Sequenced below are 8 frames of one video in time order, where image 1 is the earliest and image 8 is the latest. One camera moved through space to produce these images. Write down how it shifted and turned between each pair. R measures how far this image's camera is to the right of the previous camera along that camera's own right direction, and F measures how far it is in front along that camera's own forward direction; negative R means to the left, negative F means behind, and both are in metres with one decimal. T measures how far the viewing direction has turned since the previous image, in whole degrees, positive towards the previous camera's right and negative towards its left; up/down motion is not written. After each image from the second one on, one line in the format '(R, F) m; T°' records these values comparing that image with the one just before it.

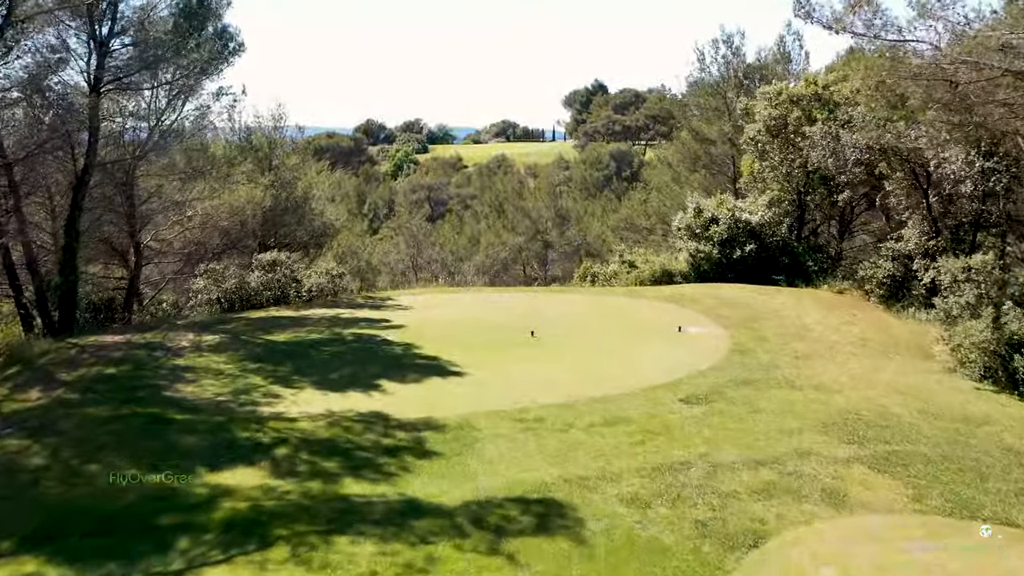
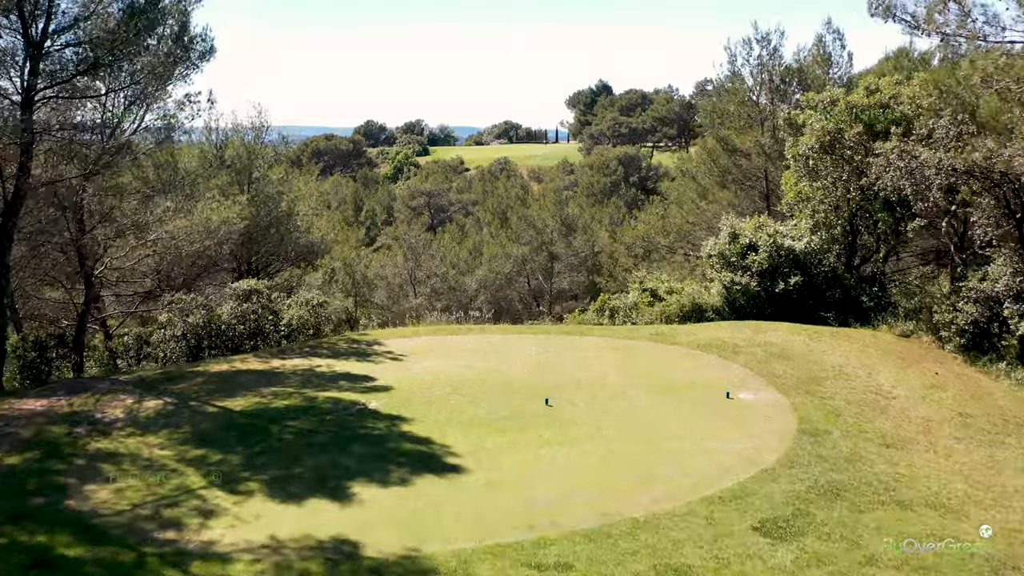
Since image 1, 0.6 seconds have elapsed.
(-0.1, +1.6) m; 0°
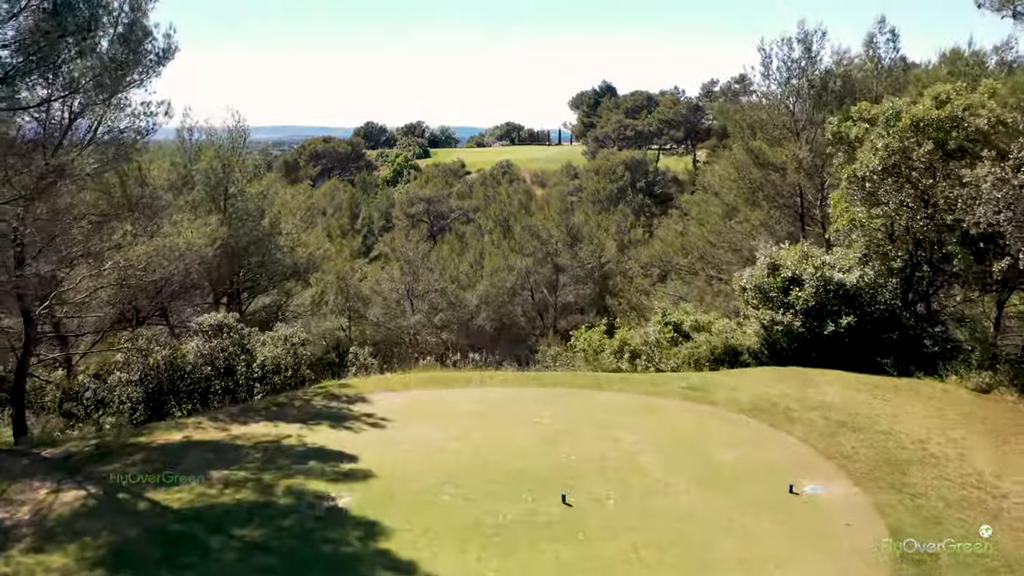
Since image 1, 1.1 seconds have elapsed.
(-0.1, +1.5) m; 0°
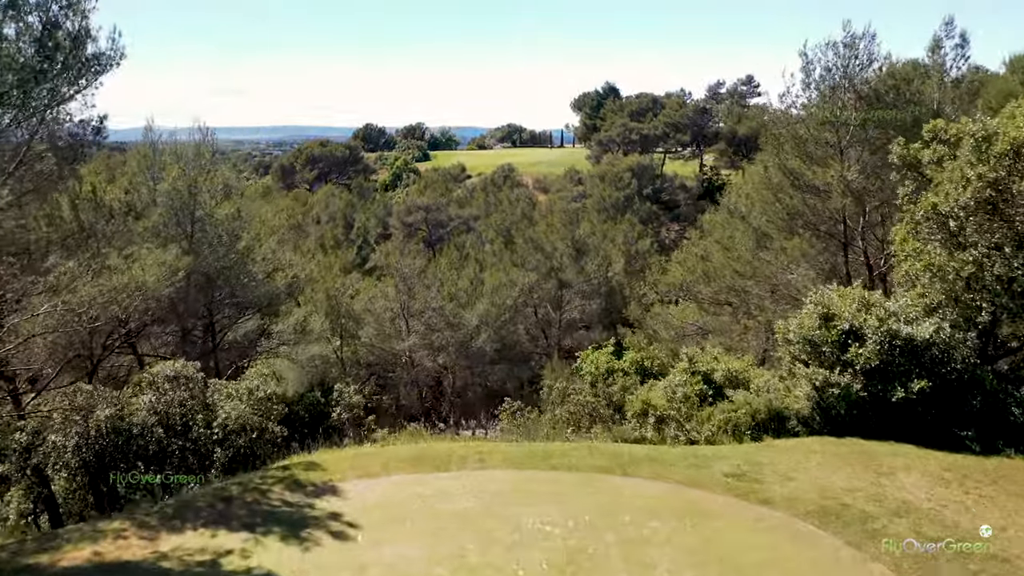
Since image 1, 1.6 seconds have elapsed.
(0.0, +1.5) m; 0°
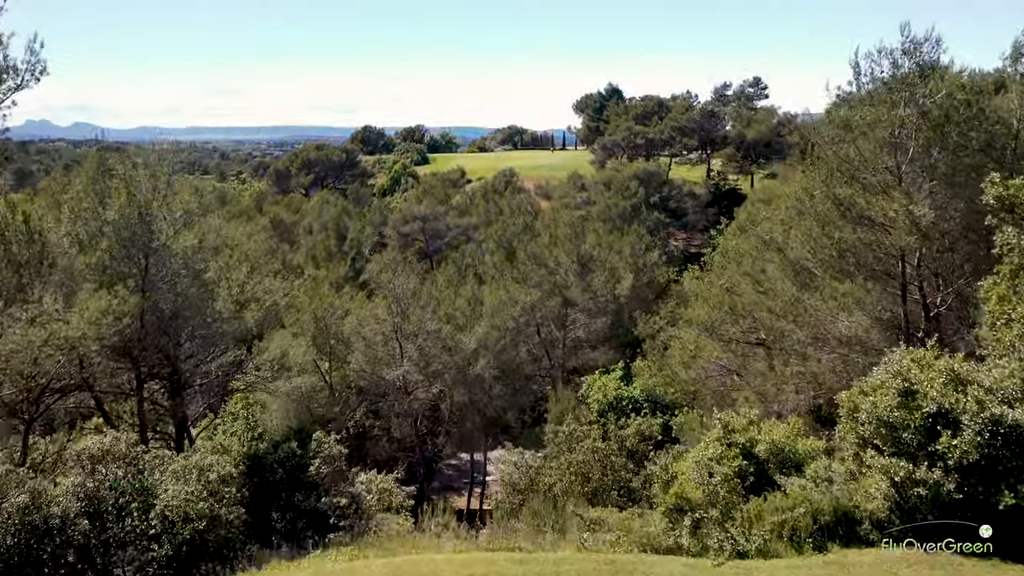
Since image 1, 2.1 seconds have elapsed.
(0.0, +1.6) m; 0°
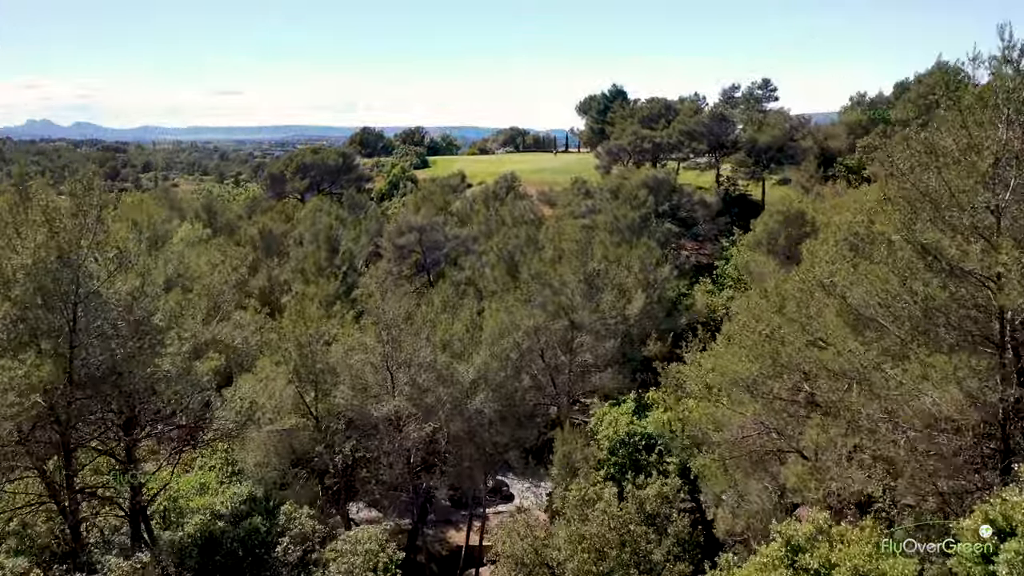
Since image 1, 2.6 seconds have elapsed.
(0.0, +1.9) m; 0°
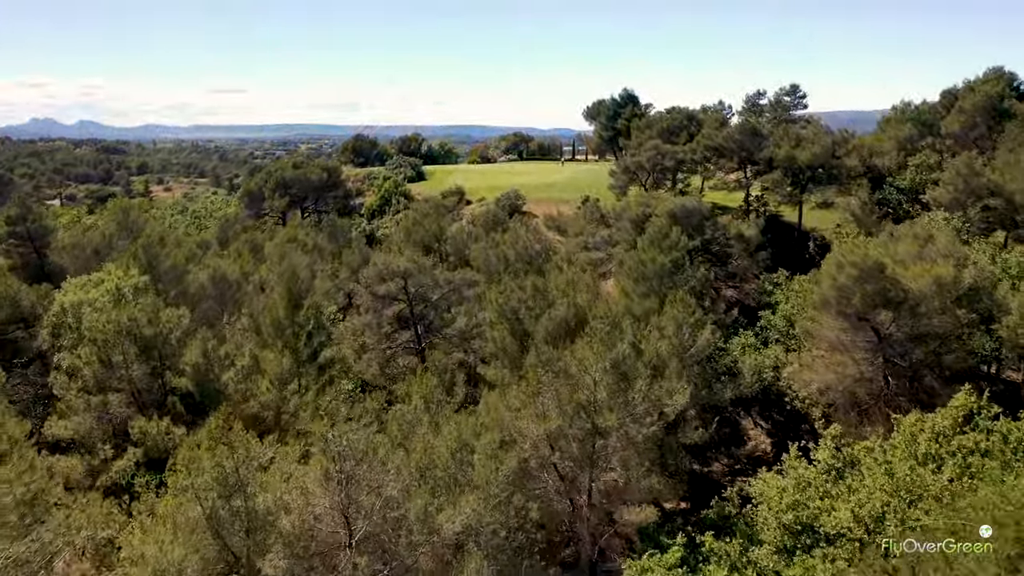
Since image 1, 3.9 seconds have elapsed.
(0.0, +5.6) m; 0°
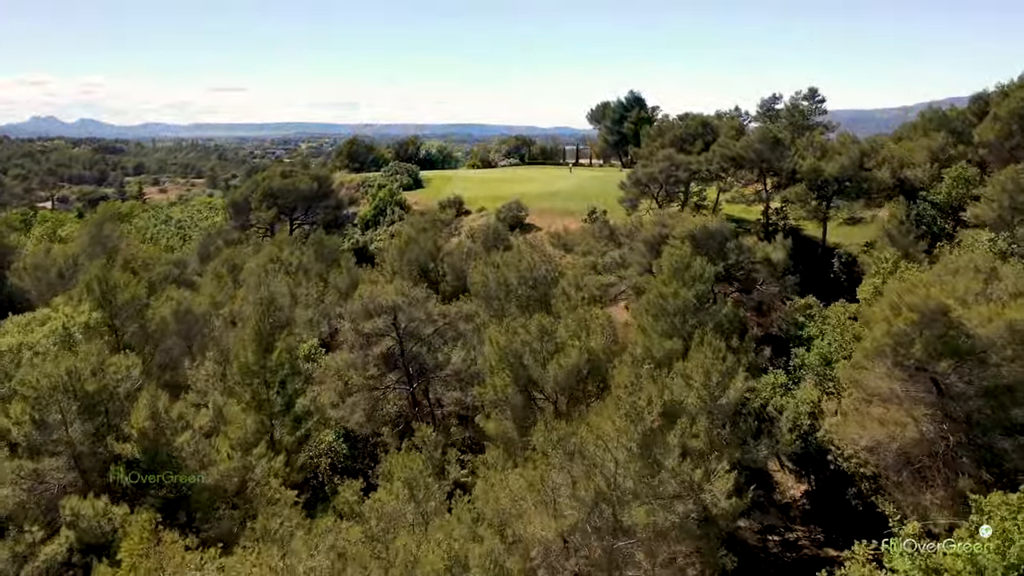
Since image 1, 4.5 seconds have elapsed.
(-0.1, +3.1) m; 0°
